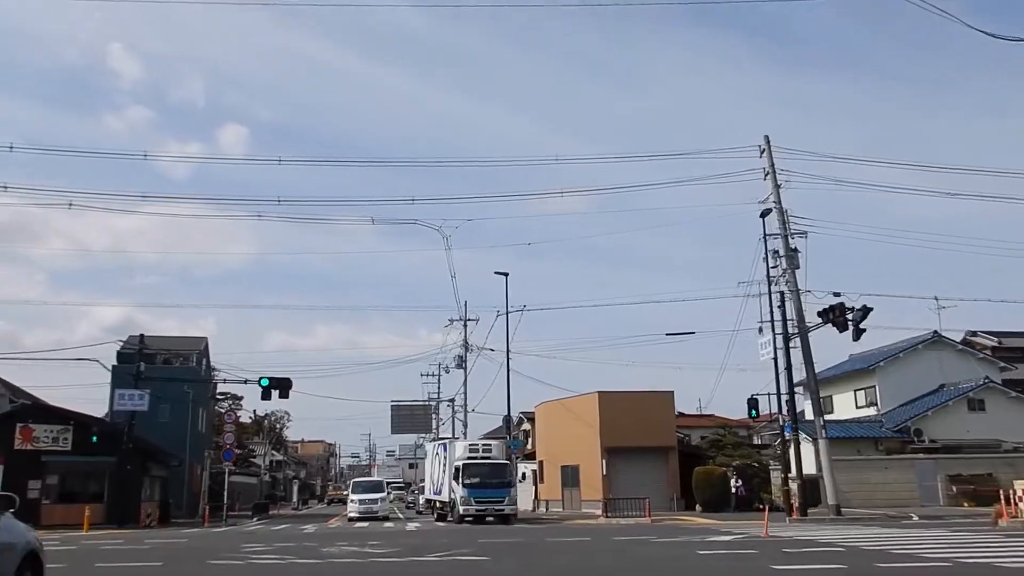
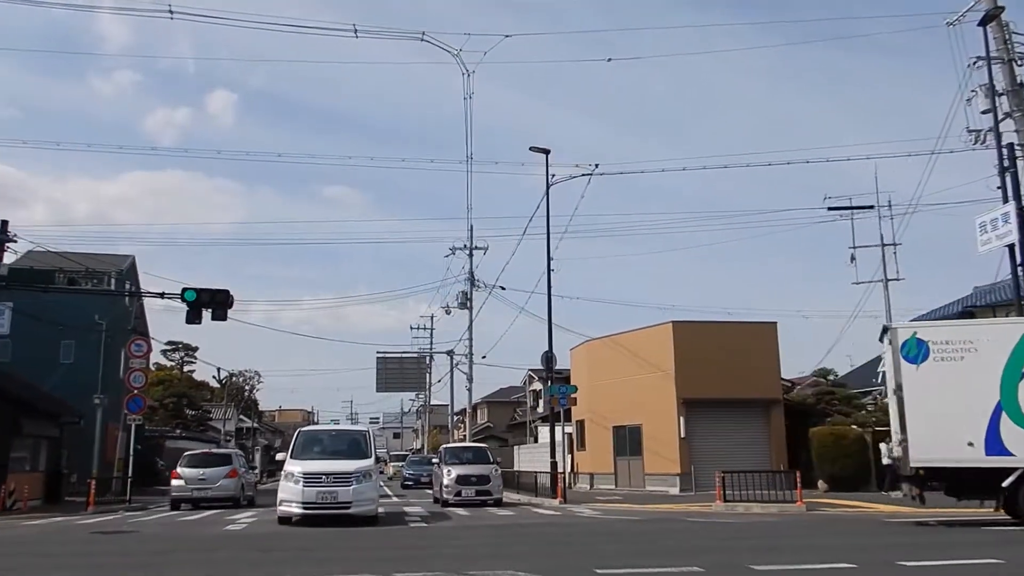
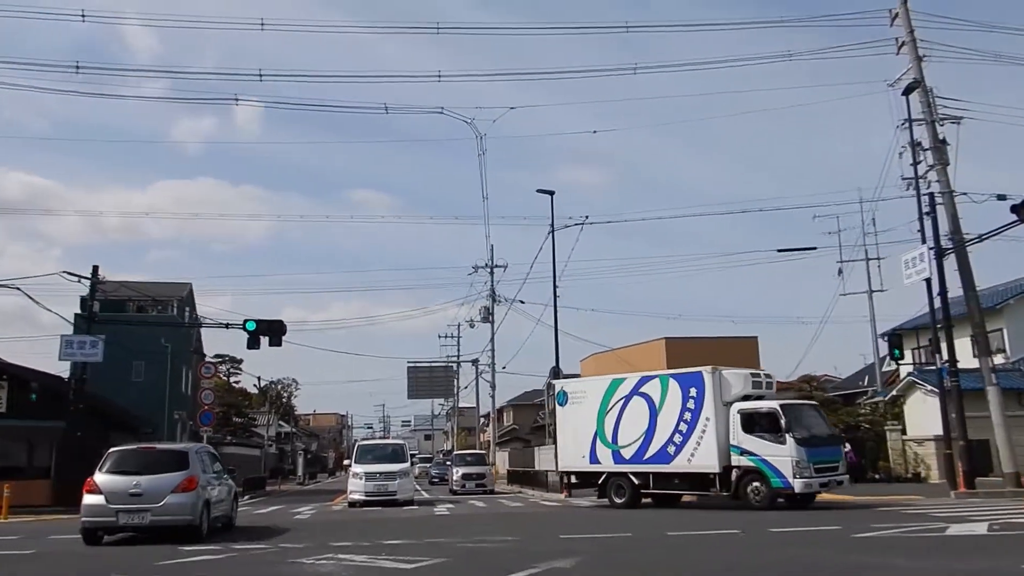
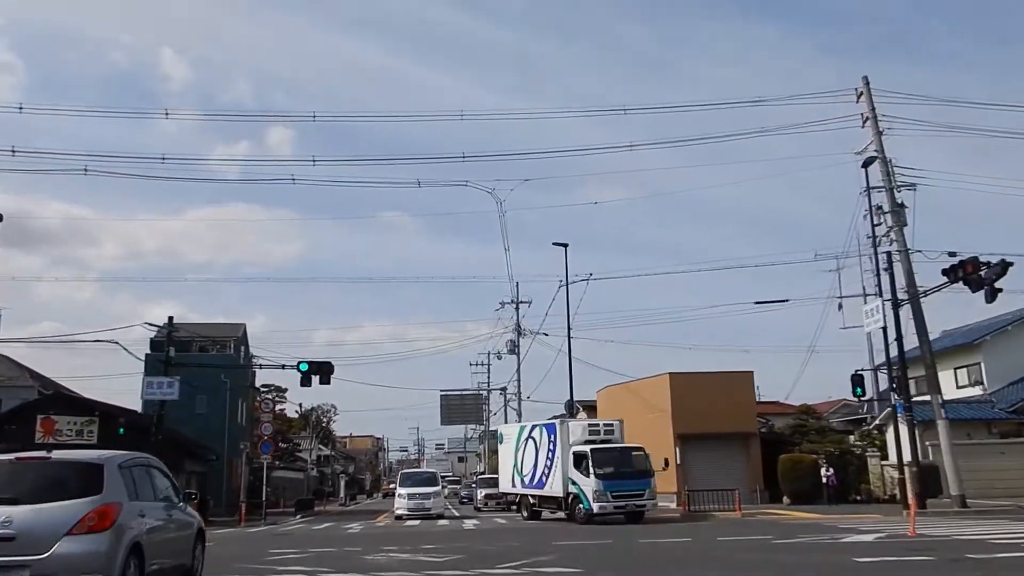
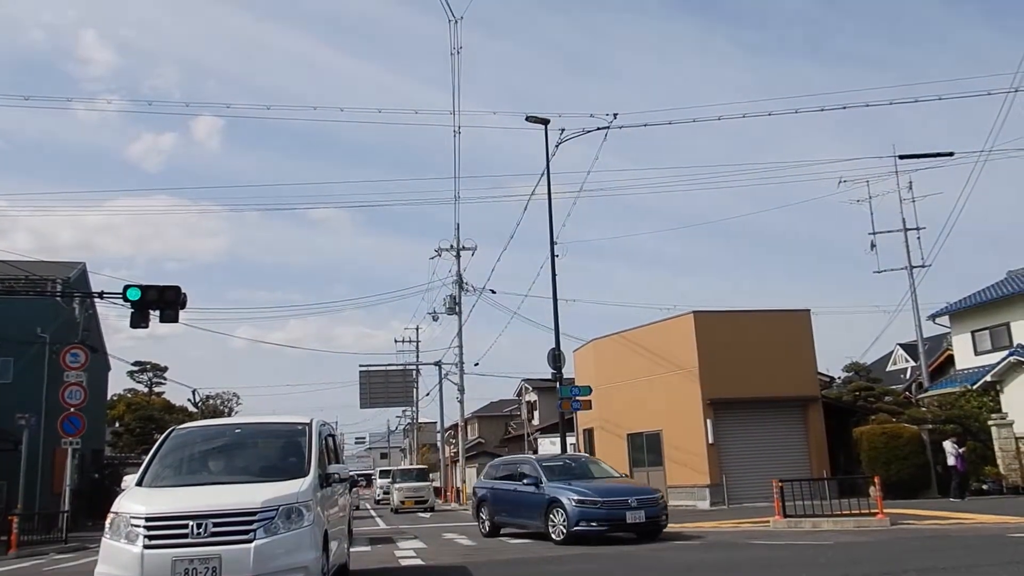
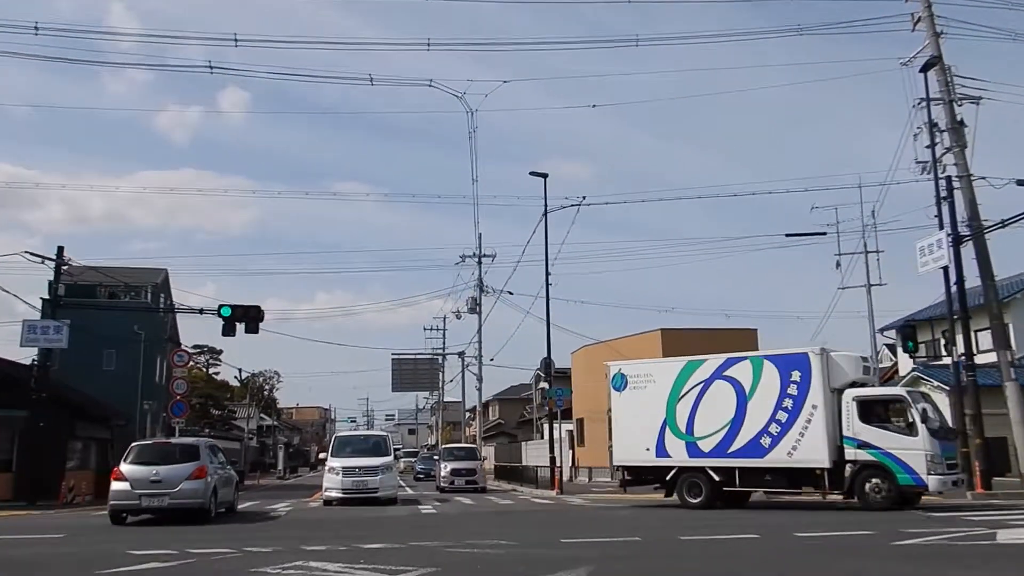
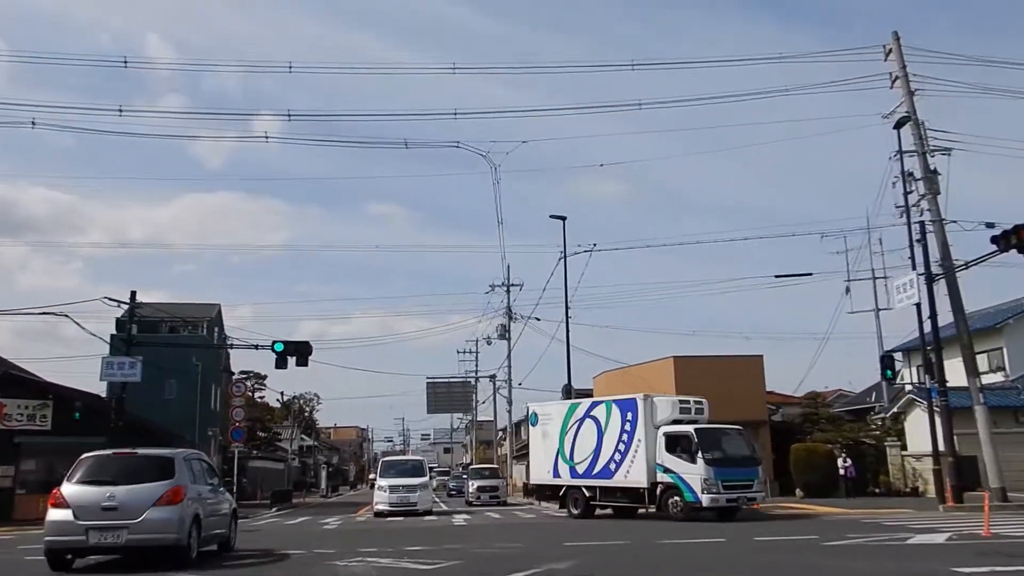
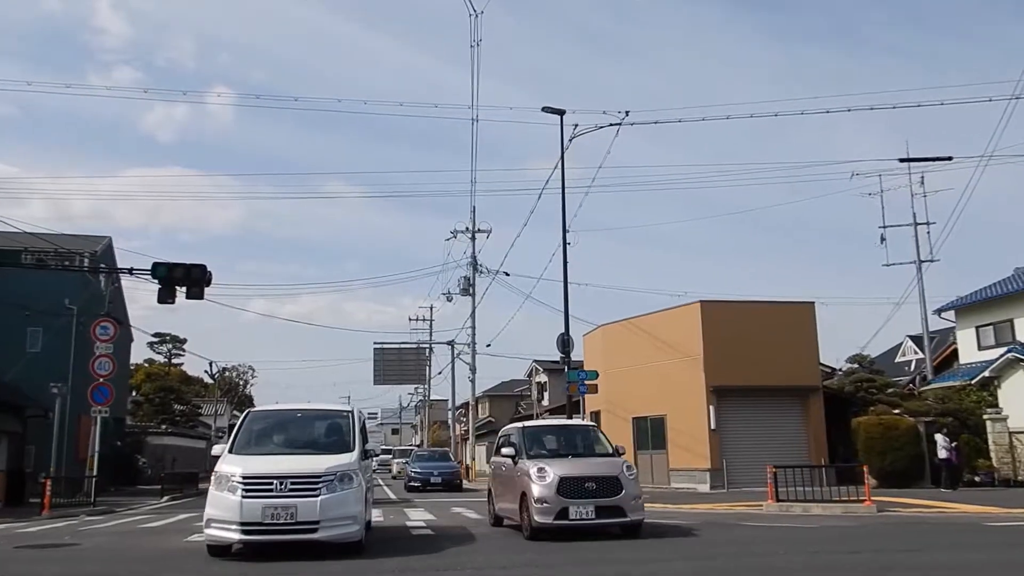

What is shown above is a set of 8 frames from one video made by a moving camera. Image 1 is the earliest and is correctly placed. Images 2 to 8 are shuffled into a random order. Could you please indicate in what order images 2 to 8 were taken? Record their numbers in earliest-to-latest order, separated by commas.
4, 7, 3, 6, 2, 8, 5
